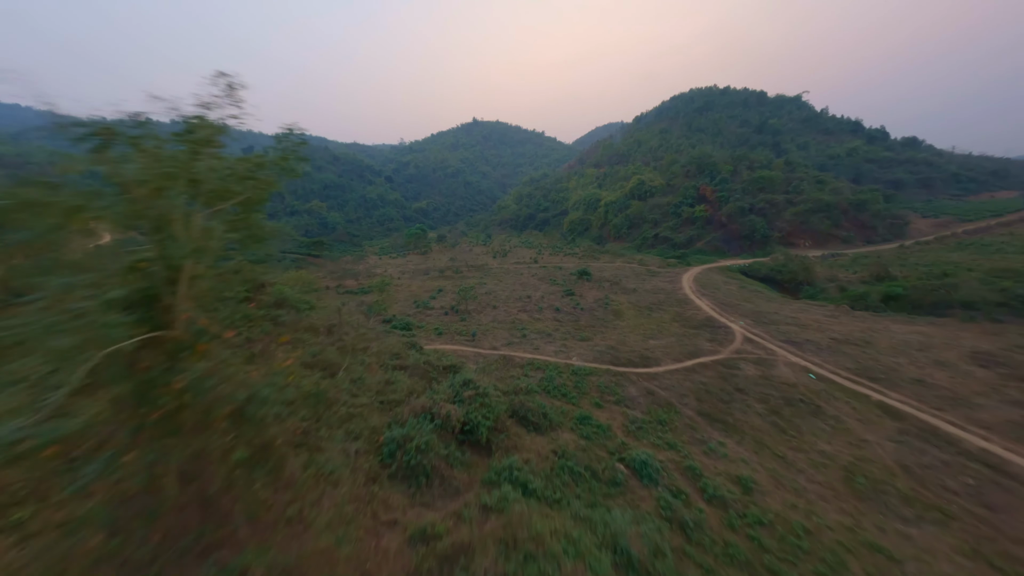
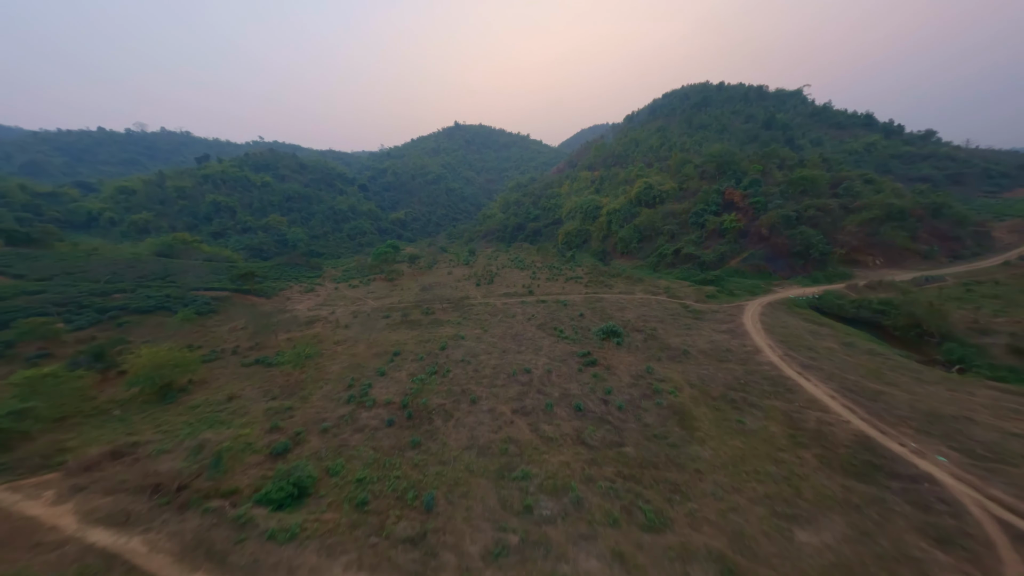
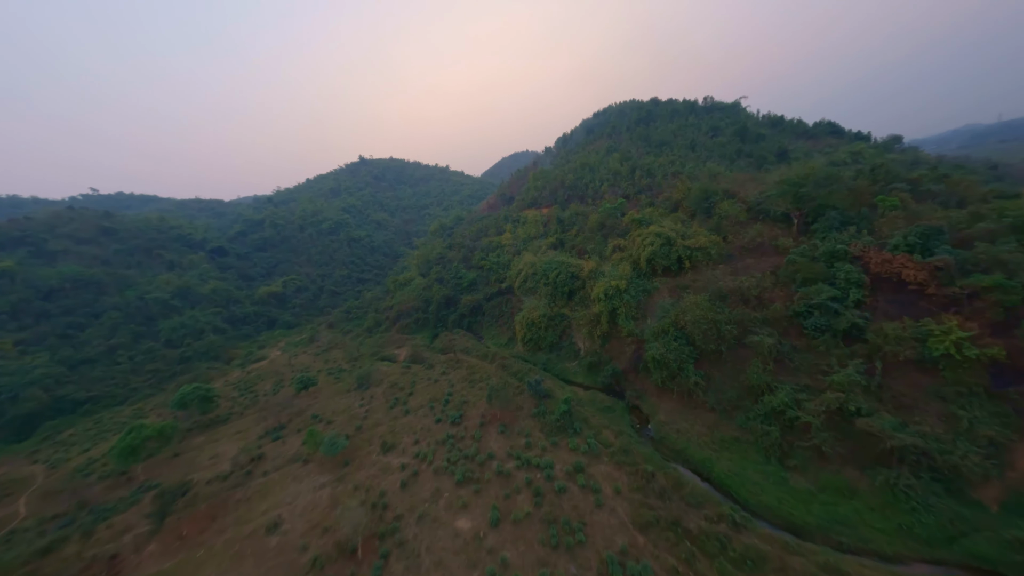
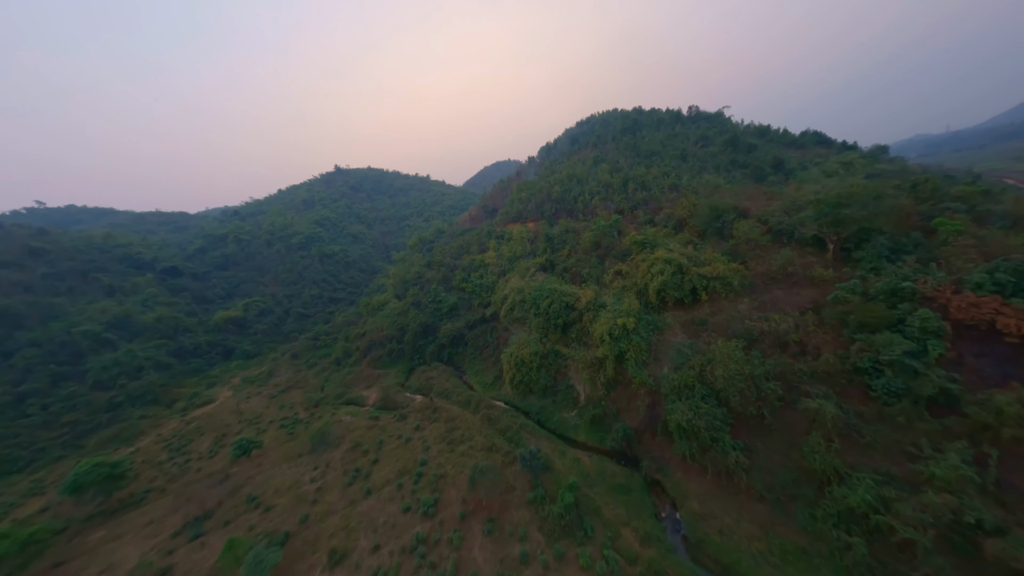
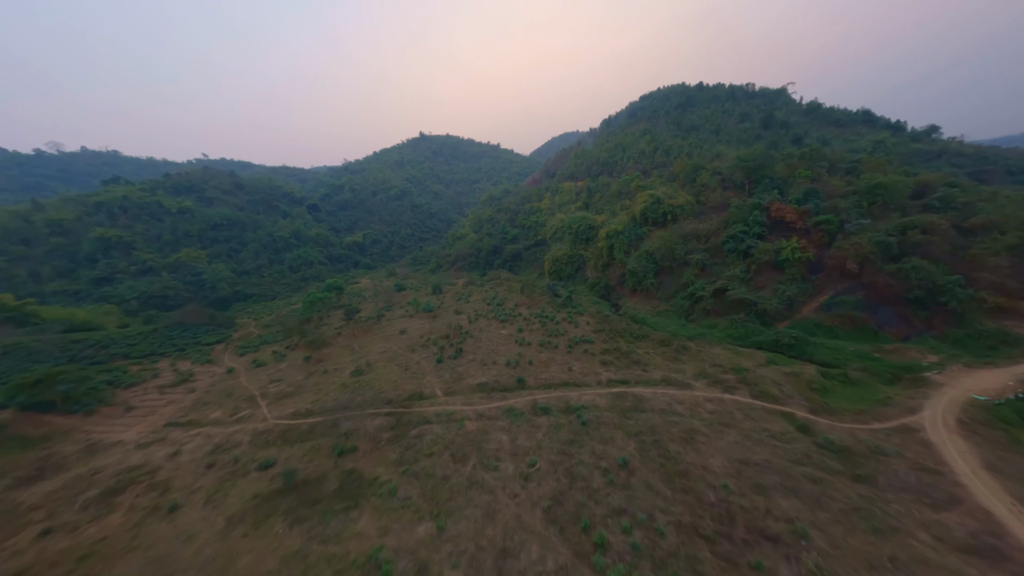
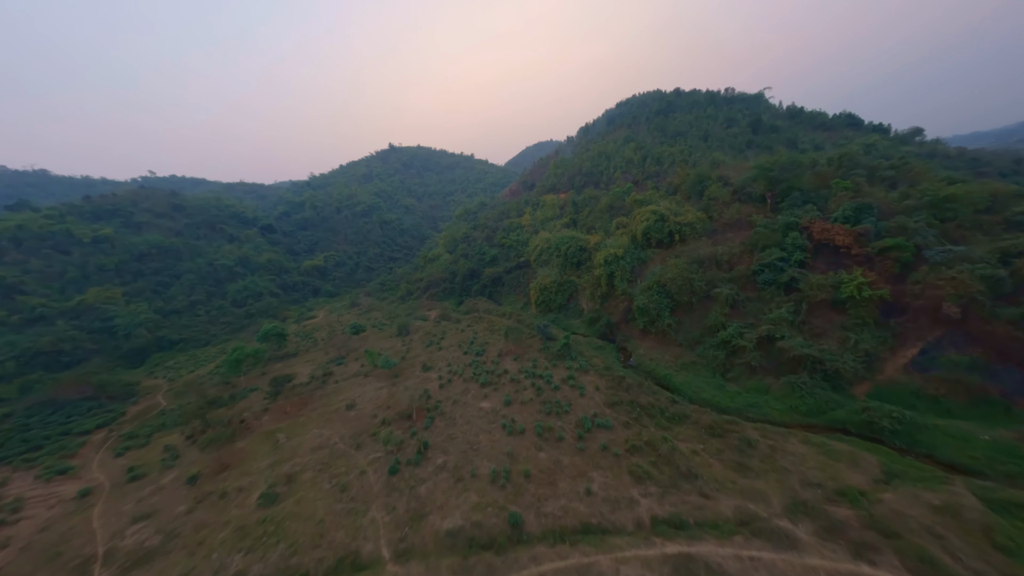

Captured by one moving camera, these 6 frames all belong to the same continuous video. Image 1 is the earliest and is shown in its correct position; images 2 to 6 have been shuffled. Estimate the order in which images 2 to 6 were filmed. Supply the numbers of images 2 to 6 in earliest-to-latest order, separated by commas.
2, 5, 6, 3, 4
